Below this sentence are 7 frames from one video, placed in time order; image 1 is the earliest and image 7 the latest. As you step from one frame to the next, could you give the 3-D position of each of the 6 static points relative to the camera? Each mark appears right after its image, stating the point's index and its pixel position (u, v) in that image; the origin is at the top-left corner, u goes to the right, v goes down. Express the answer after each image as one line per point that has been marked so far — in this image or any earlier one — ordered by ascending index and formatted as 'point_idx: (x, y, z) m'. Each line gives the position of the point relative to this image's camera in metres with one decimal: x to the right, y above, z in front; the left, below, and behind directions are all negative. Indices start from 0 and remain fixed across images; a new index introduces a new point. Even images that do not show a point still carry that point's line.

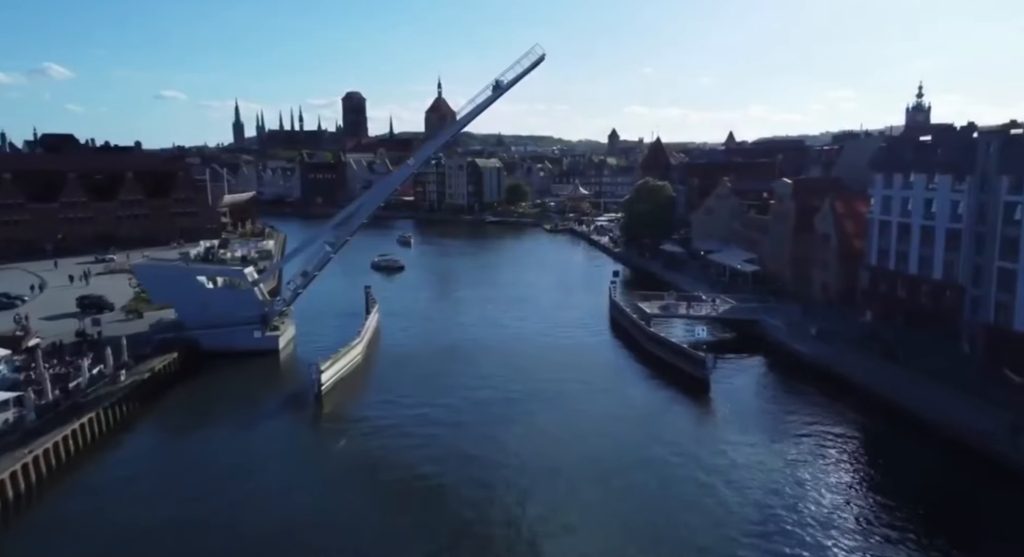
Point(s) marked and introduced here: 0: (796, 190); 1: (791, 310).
0: (+7.8, +2.4, +19.0) m
1: (+6.9, -0.8, +17.2) m
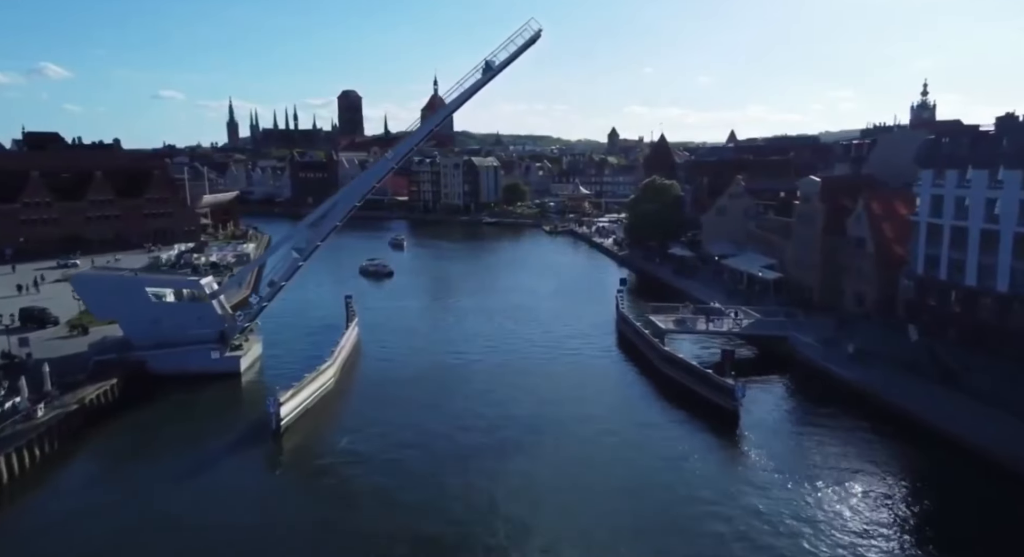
0: (+7.7, +2.2, +17.1) m
1: (+6.8, -1.0, +15.2) m
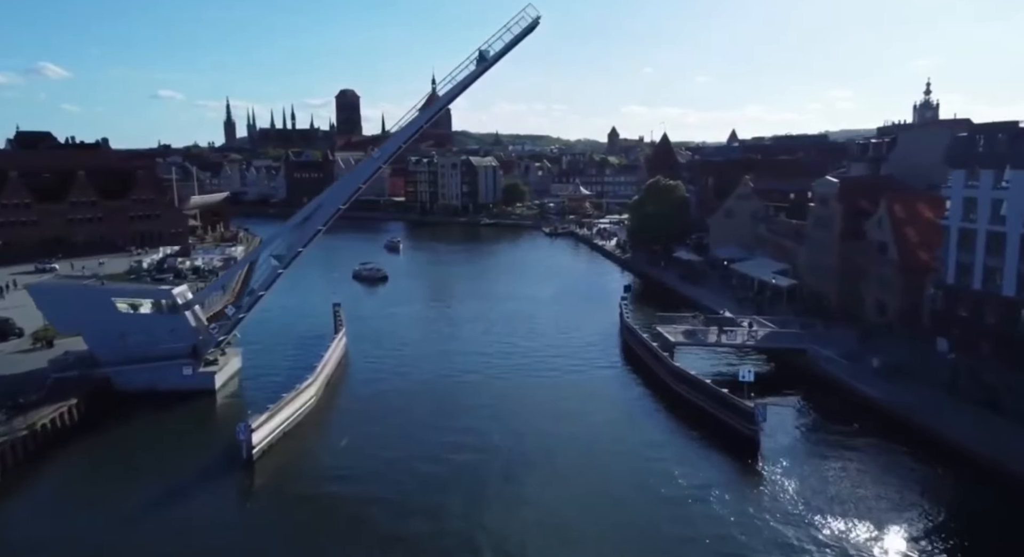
0: (+7.6, +2.0, +16.0) m
1: (+6.8, -1.2, +14.2) m
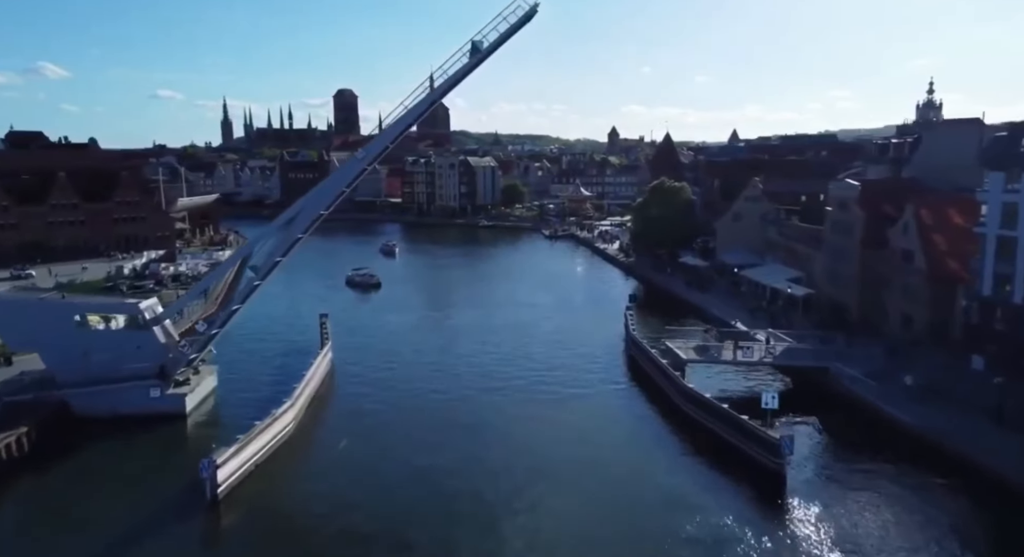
0: (+7.6, +1.8, +15.0) m
1: (+6.7, -1.4, +13.1) m
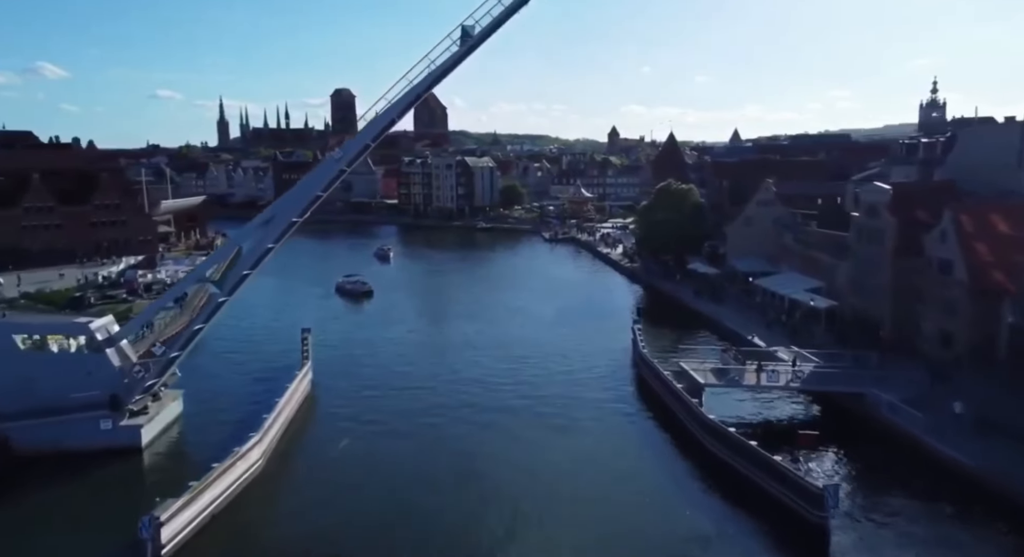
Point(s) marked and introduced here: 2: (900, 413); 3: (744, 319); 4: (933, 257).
0: (+7.6, +1.6, +13.7) m
1: (+6.7, -1.6, +11.9) m
2: (+5.9, -2.1, +10.6) m
3: (+5.7, -1.0, +17.1) m
4: (+7.7, +0.4, +12.8) m
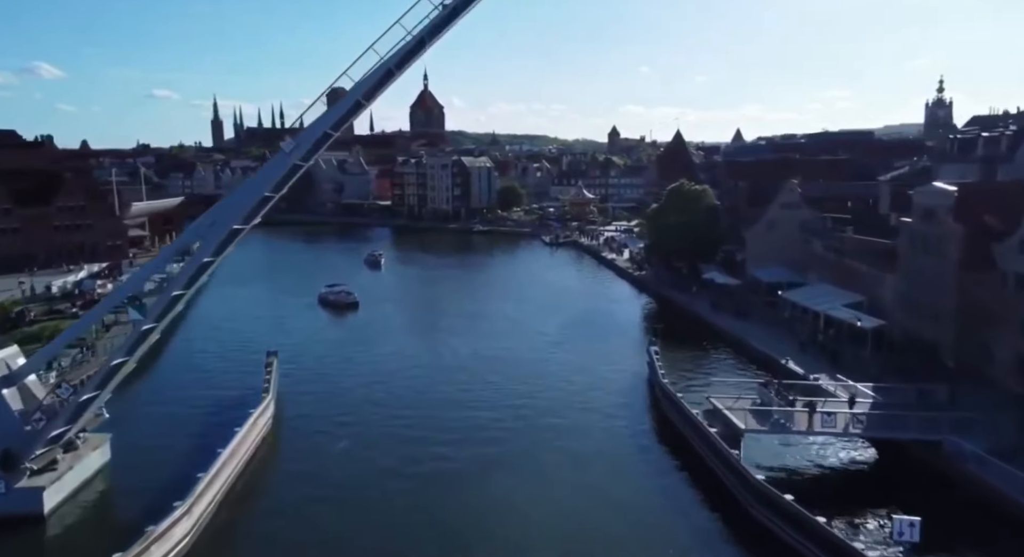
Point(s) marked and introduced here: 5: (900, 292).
0: (+7.5, +1.3, +11.7) m
1: (+6.7, -1.9, +9.8) m
2: (+5.9, -2.3, +8.6) m
3: (+5.7, -1.3, +15.0) m
4: (+7.7, +0.1, +10.7) m
5: (+7.2, -0.2, +13.0) m
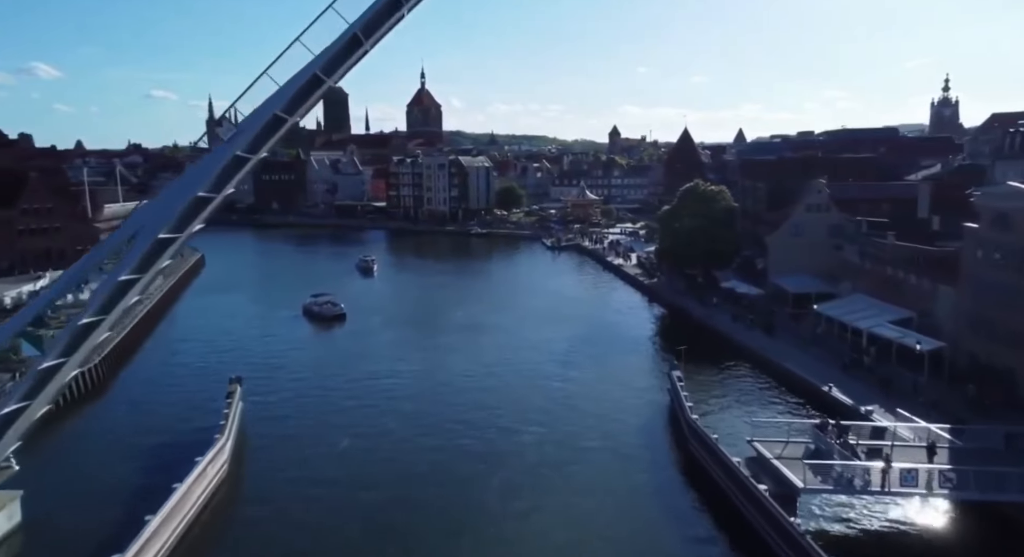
0: (+7.5, +1.0, +9.9) m
1: (+6.7, -2.1, +8.1) m
2: (+5.9, -2.6, +6.8) m
3: (+5.7, -1.5, +13.3) m
4: (+7.7, -0.1, +9.0) m
5: (+7.3, -0.5, +11.2) m
